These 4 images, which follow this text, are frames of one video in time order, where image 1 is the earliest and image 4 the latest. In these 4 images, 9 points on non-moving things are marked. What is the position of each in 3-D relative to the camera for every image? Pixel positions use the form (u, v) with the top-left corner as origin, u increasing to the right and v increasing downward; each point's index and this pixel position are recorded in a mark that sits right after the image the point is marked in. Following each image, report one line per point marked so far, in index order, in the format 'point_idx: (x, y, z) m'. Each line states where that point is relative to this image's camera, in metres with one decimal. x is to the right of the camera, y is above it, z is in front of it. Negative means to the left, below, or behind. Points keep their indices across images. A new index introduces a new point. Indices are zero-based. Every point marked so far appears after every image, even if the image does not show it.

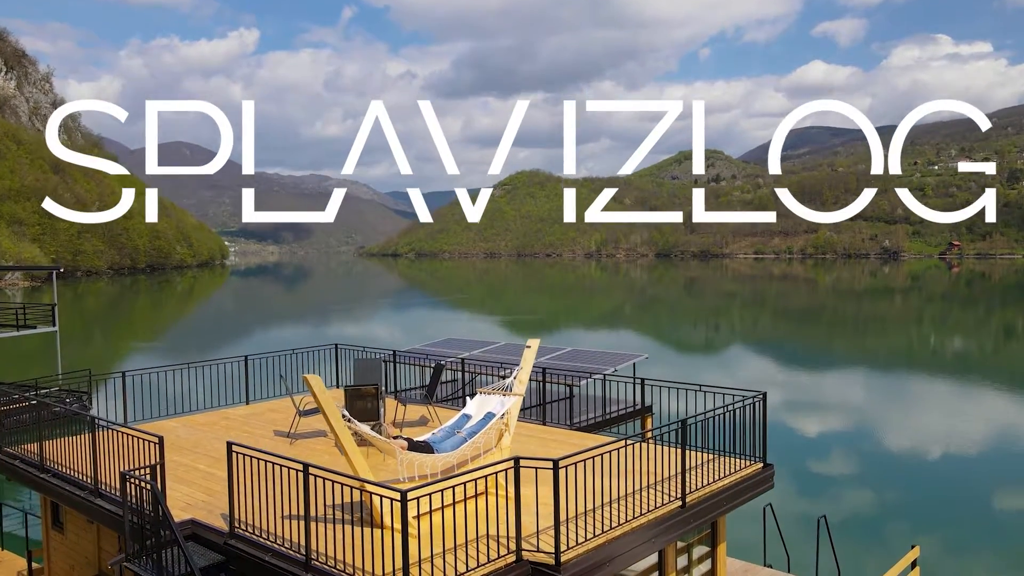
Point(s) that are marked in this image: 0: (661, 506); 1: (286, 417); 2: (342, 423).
0: (+1.3, -2.0, +6.6) m
1: (-3.2, -1.8, +10.3) m
2: (-1.4, -1.1, +5.9) m
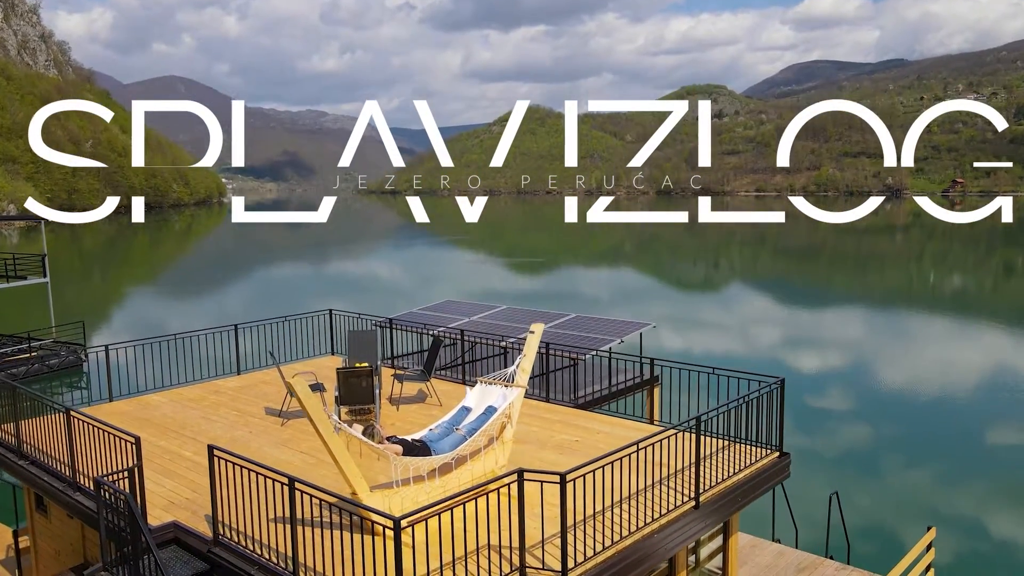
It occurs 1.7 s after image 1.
0: (+1.4, -1.9, +6.3) m
1: (-3.1, -1.4, +9.9) m
2: (-1.3, -1.0, +5.4) m
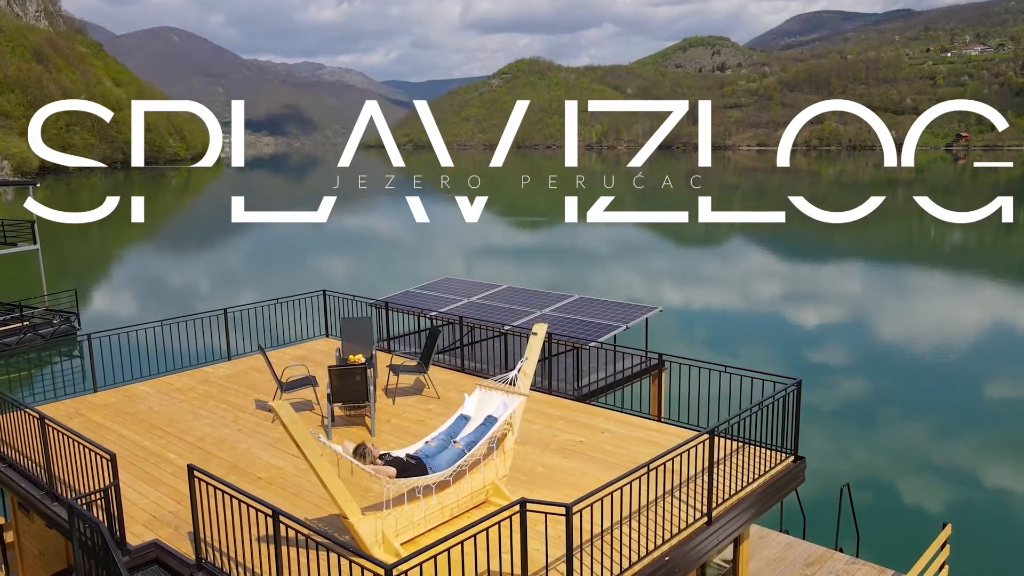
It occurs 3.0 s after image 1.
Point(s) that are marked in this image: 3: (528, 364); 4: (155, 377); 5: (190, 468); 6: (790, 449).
0: (+1.4, -1.9, +5.9) m
1: (-3.1, -1.2, +9.5) m
2: (-1.3, -1.1, +5.0) m
3: (+0.1, -0.6, +6.5) m
4: (-4.8, -1.2, +9.9) m
5: (-2.3, -1.3, +5.1) m
6: (+2.7, -1.6, +7.3) m
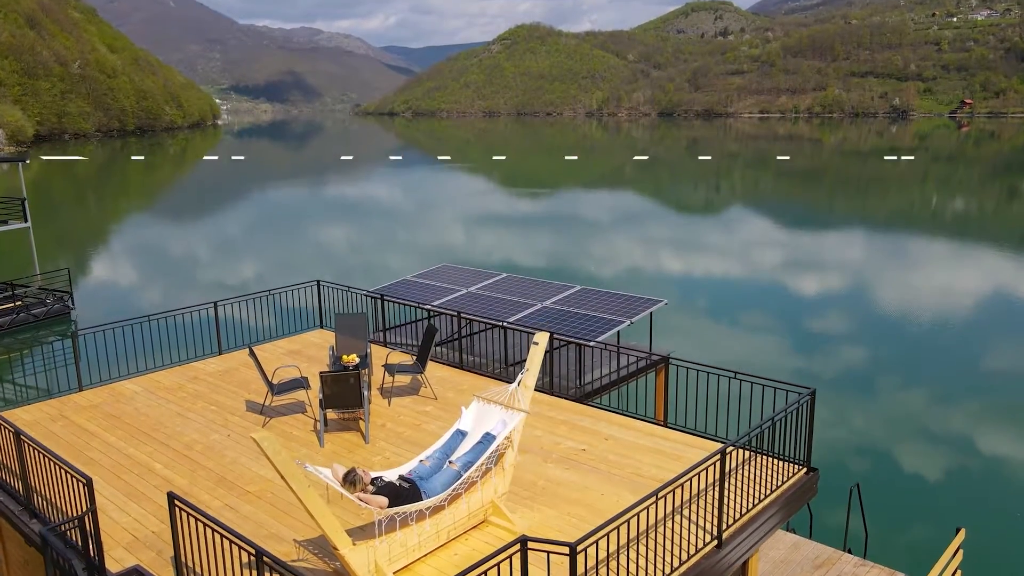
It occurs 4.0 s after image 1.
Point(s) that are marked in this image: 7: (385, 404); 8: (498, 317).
0: (+1.4, -2.0, +5.6) m
1: (-3.1, -1.1, +9.2) m
2: (-1.3, -1.2, +4.7) m
3: (+0.2, -0.7, +6.1) m
4: (-4.8, -1.1, +9.6) m
5: (-2.3, -1.4, +4.8) m
6: (+2.7, -1.6, +6.9) m
7: (-1.4, -1.3, +8.5) m
8: (-0.1, -0.3, +10.5) m
